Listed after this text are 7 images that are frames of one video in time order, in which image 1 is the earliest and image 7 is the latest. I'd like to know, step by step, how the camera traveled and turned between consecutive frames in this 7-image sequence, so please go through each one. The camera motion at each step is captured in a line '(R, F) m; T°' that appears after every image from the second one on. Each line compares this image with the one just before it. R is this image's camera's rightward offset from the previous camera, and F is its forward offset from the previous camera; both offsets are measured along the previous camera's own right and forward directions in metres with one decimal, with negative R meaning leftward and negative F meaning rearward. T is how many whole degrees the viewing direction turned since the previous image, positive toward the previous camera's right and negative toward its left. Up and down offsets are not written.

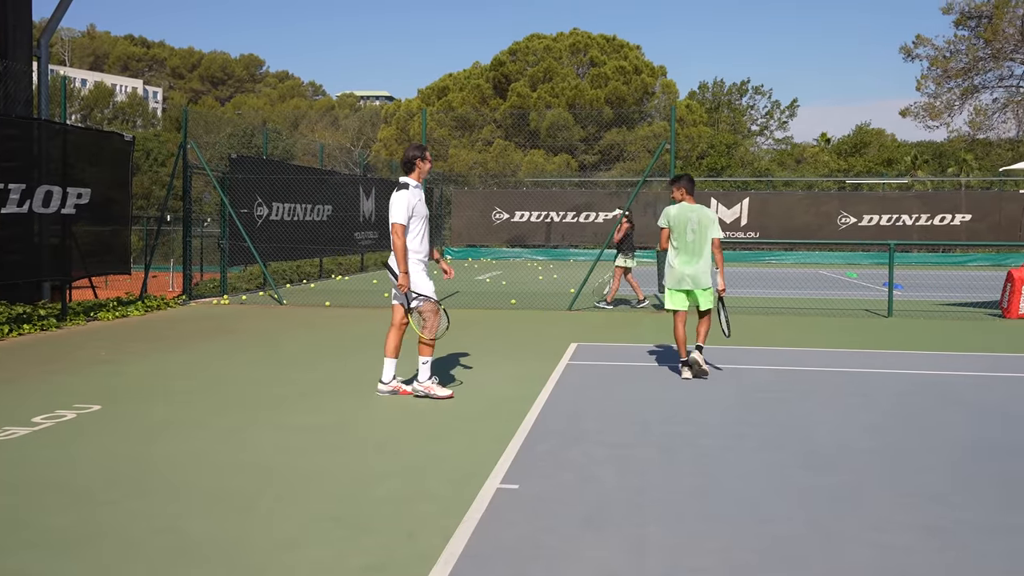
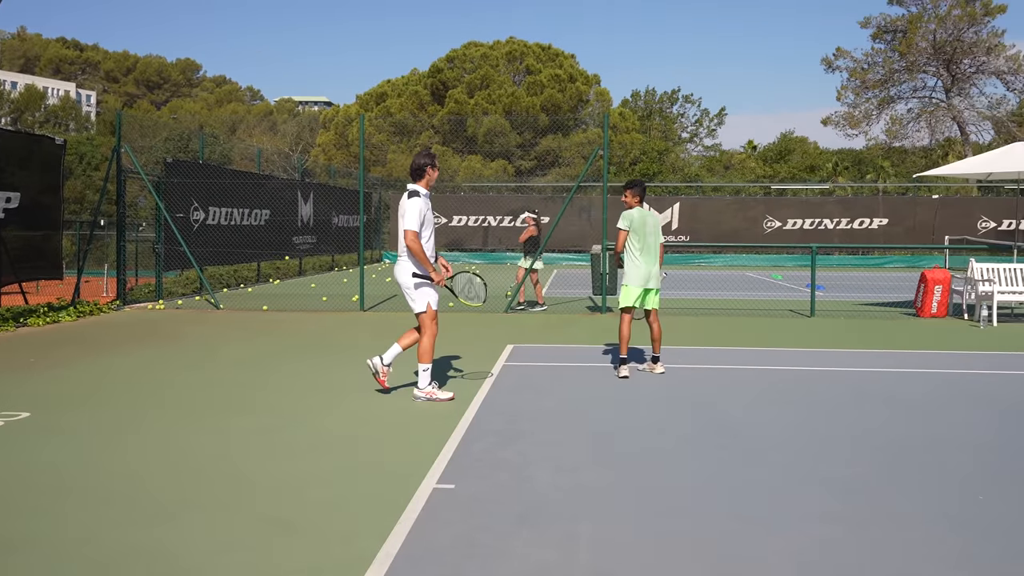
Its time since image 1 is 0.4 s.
(+0.2, -0.3) m; +3°
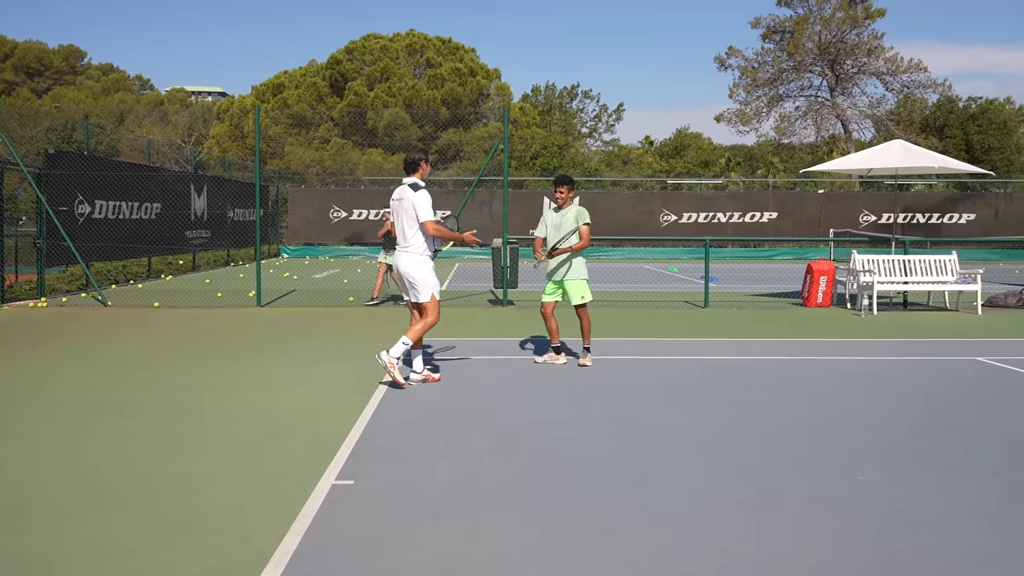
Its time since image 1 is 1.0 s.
(+0.2, 0.0) m; +6°
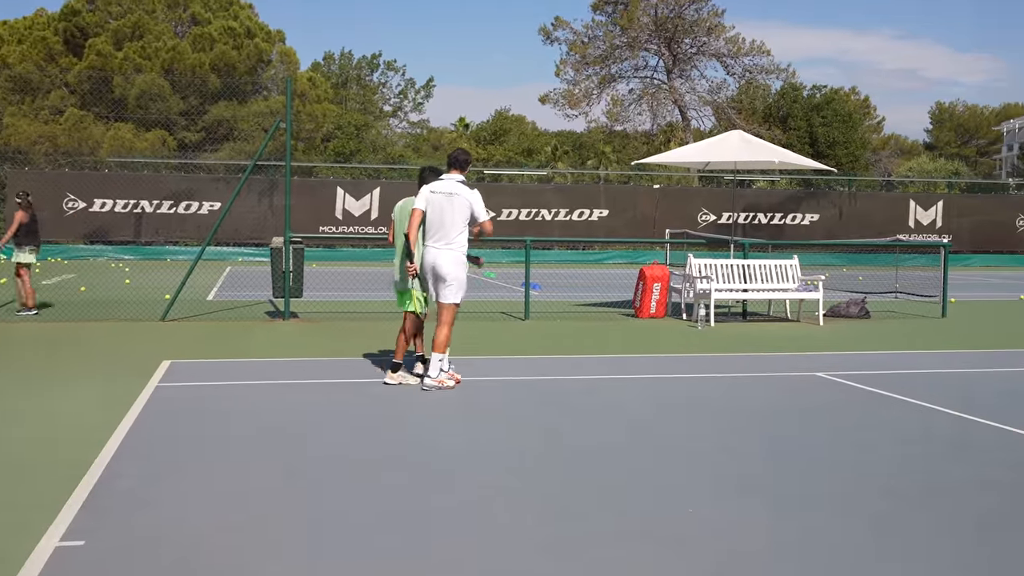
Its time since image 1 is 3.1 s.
(+0.8, +2.4) m; +10°
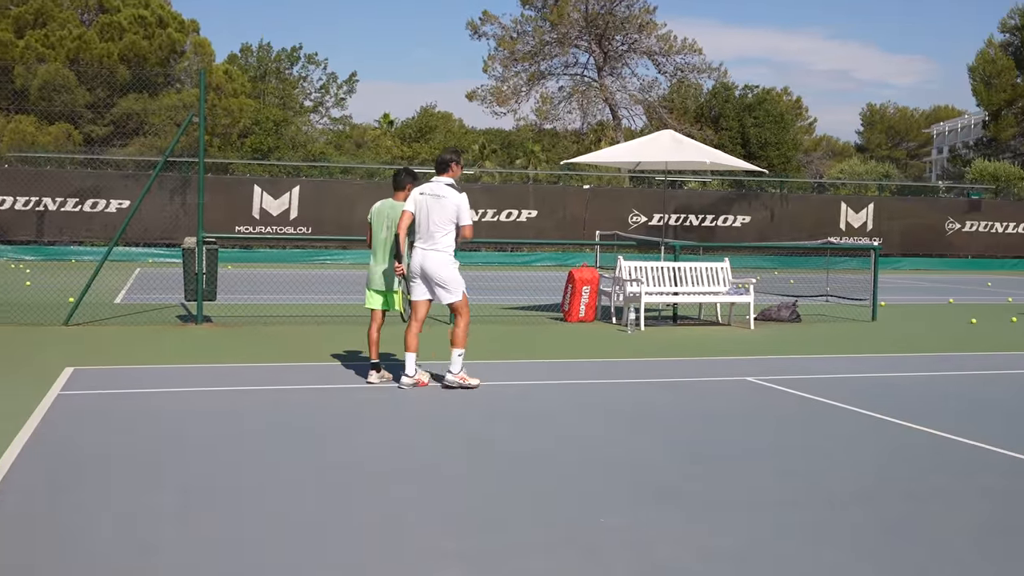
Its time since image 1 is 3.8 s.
(+0.4, +0.4) m; +3°
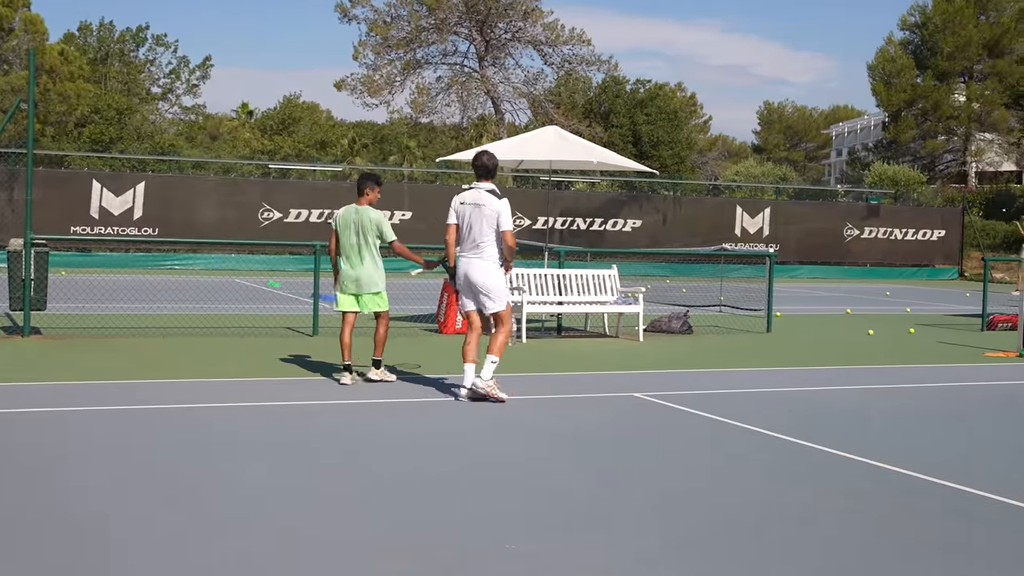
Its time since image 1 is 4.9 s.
(+0.9, +1.0) m; +4°
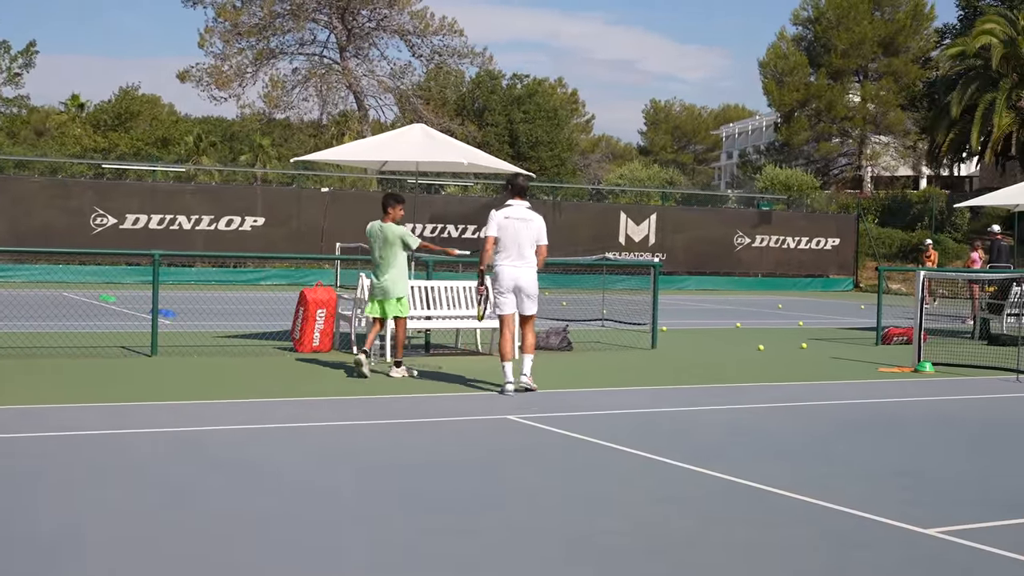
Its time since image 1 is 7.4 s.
(+1.0, +0.9) m; +3°
